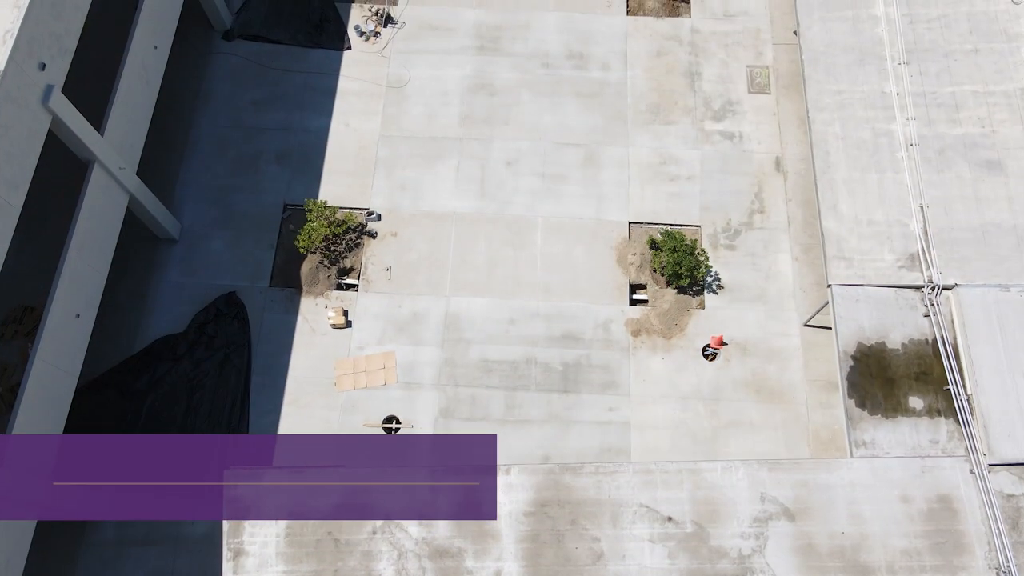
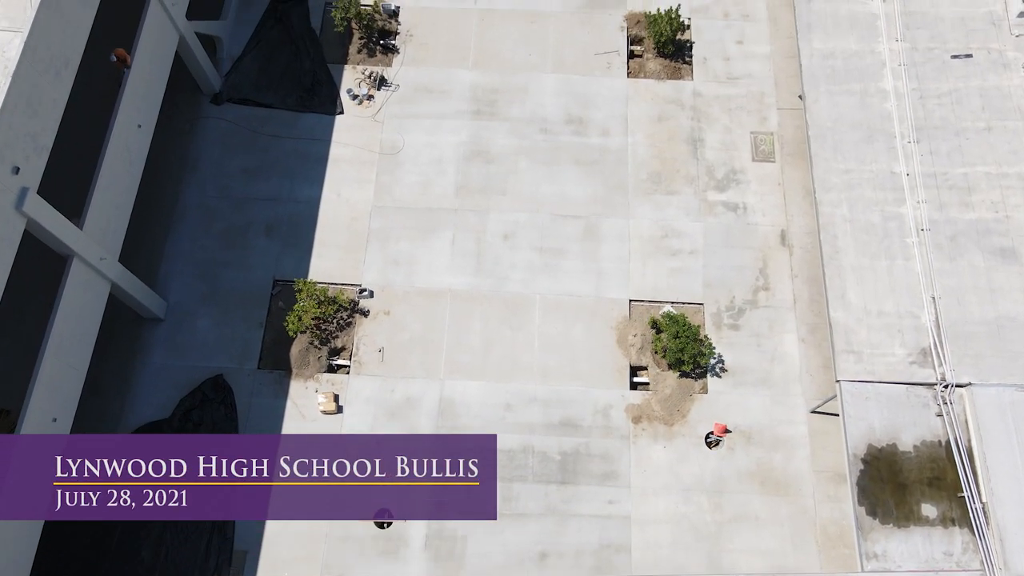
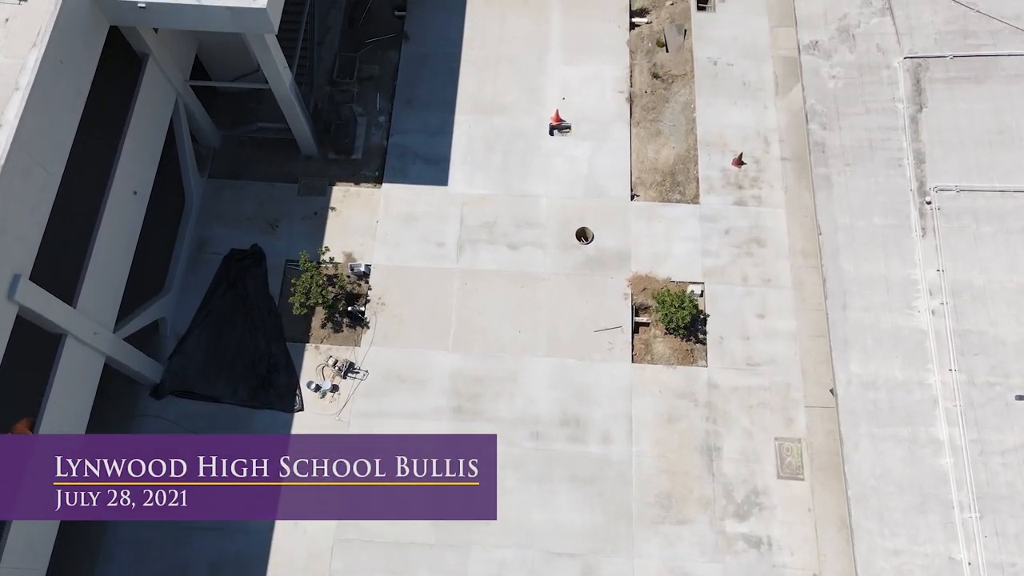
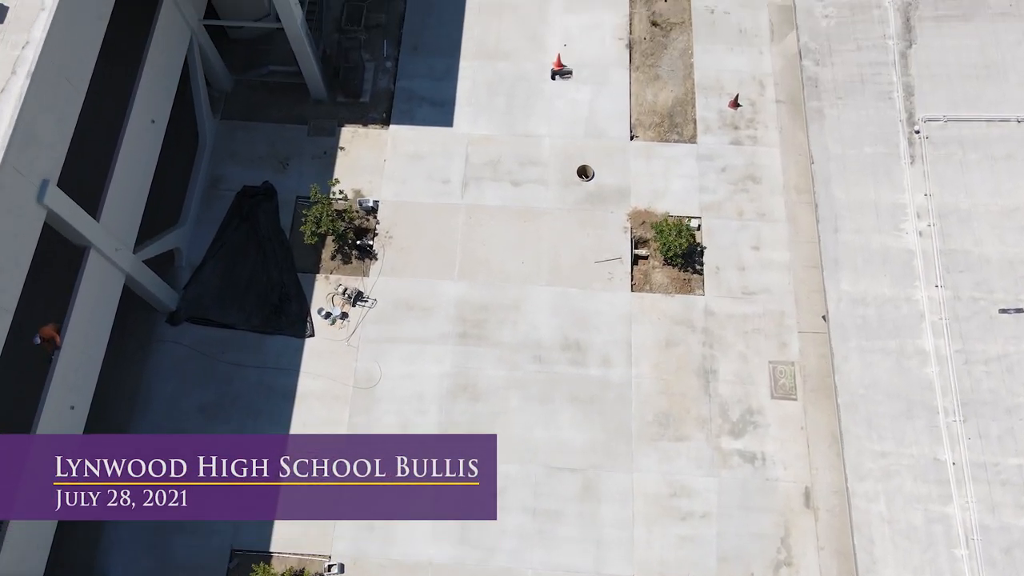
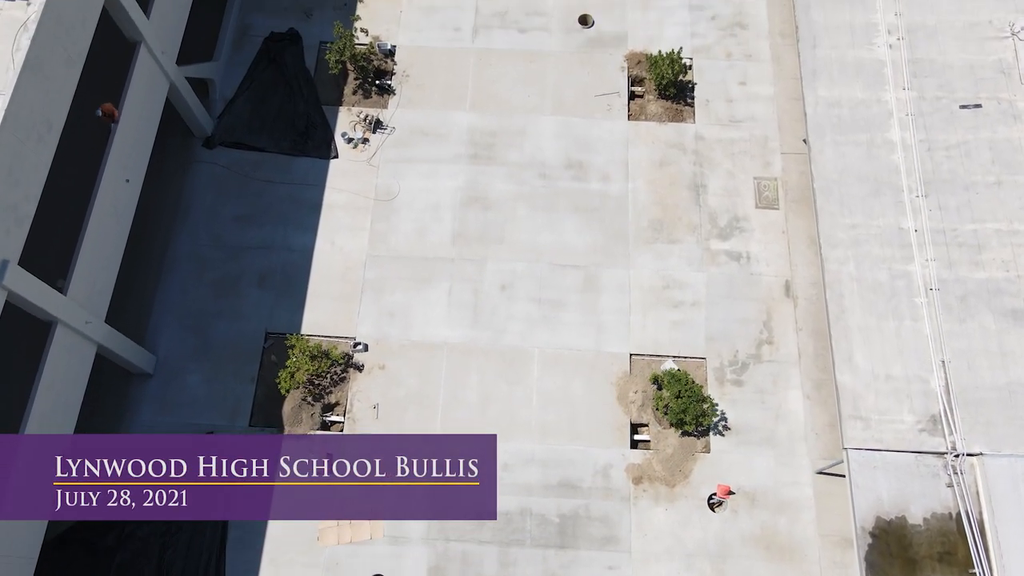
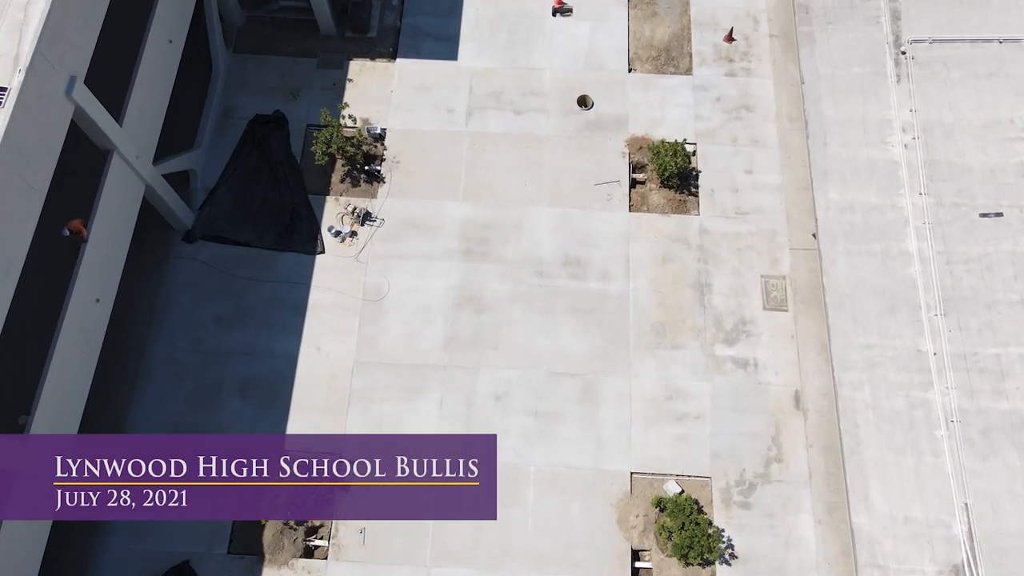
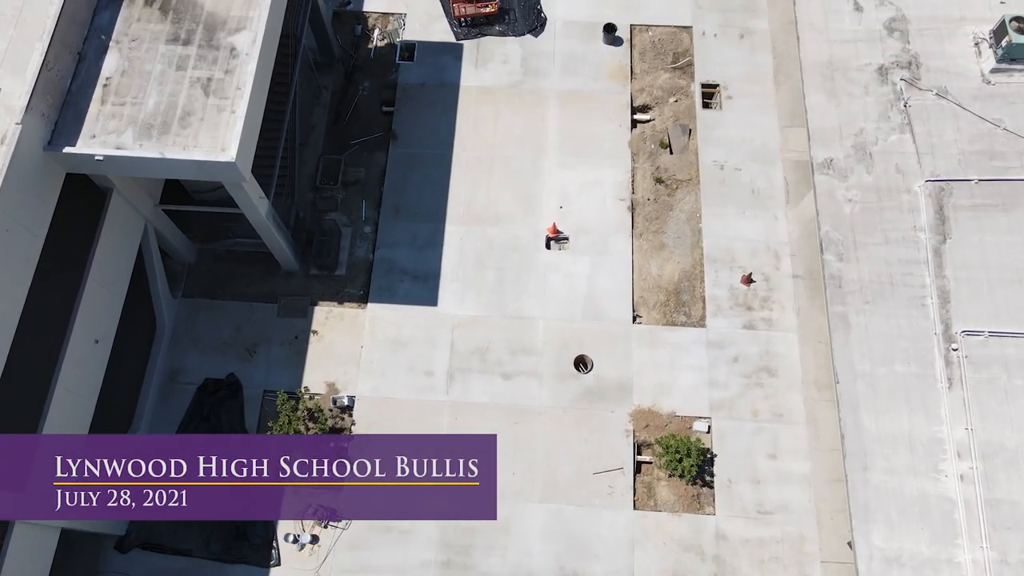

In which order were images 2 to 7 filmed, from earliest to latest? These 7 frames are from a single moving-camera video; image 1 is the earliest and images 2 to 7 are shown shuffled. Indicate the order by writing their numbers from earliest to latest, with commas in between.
2, 5, 6, 4, 3, 7
